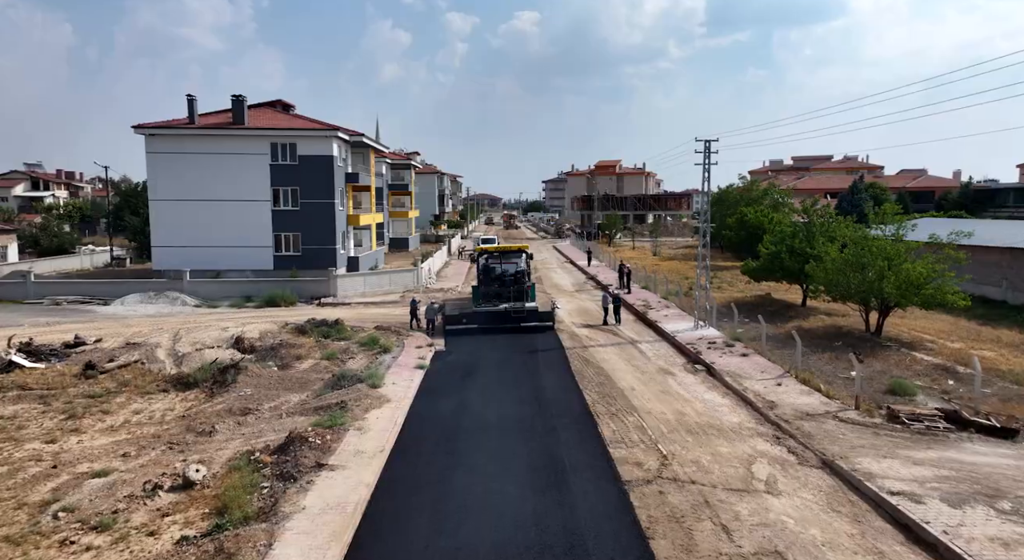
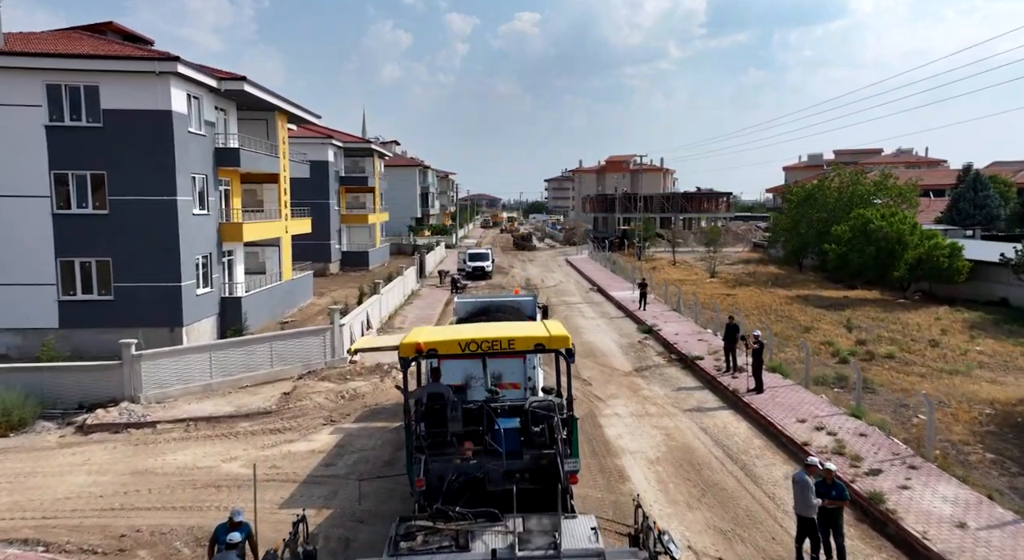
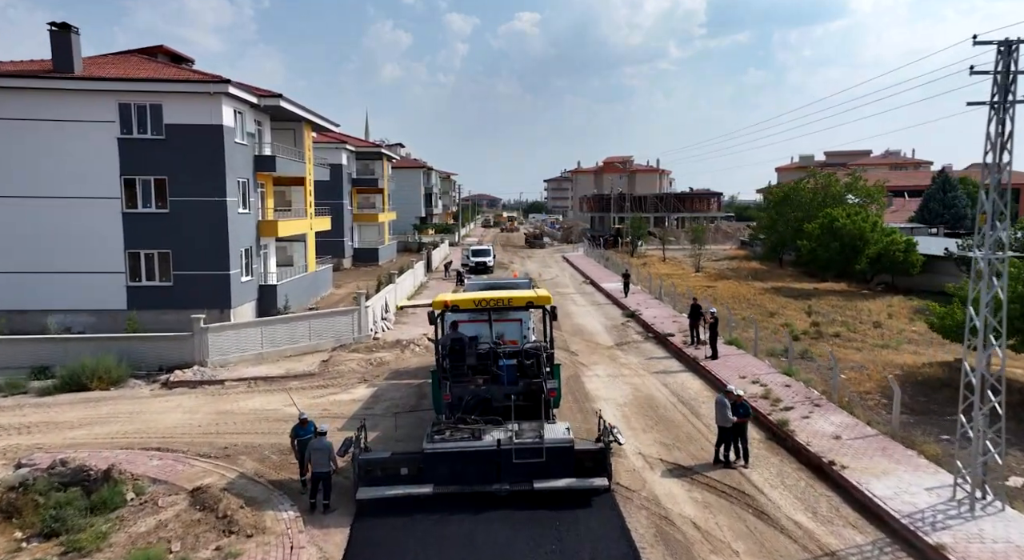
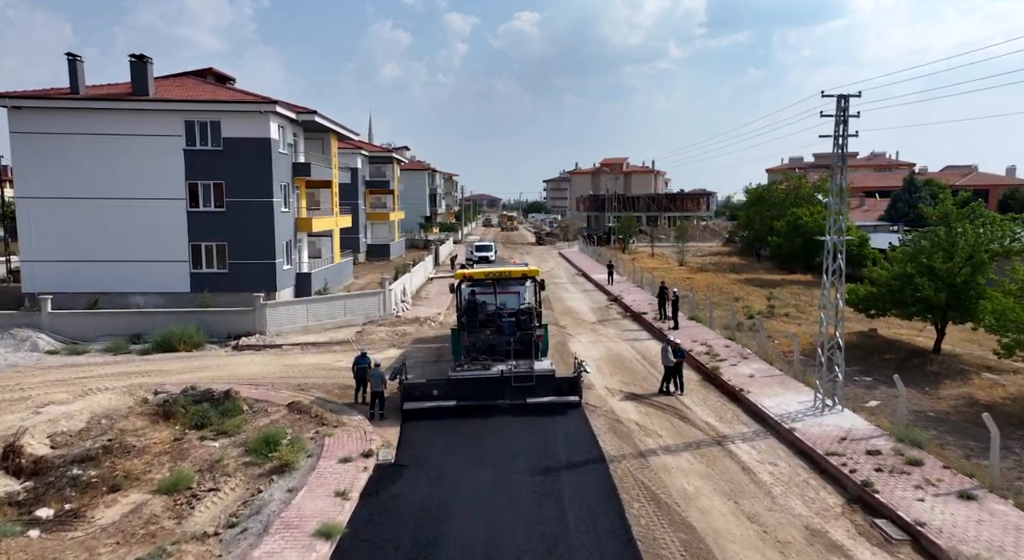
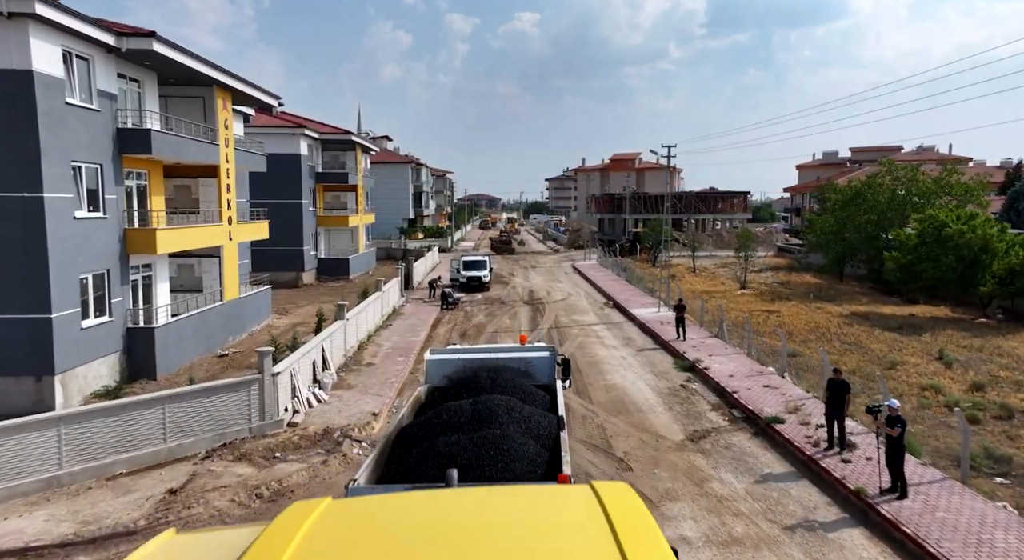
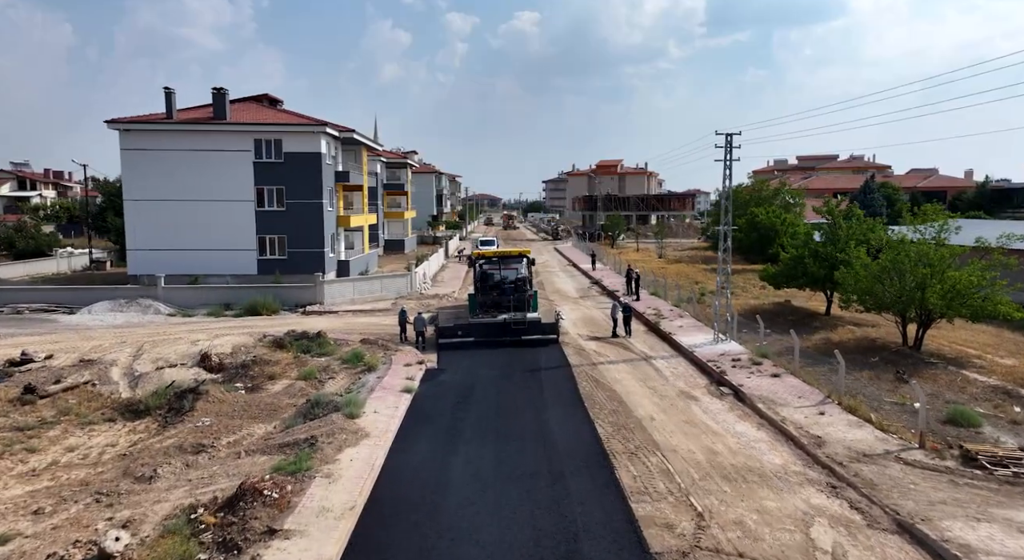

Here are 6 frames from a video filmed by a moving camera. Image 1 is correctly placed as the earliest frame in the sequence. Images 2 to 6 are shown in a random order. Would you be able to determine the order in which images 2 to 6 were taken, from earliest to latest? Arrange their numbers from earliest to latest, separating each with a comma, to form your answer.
6, 4, 3, 2, 5
